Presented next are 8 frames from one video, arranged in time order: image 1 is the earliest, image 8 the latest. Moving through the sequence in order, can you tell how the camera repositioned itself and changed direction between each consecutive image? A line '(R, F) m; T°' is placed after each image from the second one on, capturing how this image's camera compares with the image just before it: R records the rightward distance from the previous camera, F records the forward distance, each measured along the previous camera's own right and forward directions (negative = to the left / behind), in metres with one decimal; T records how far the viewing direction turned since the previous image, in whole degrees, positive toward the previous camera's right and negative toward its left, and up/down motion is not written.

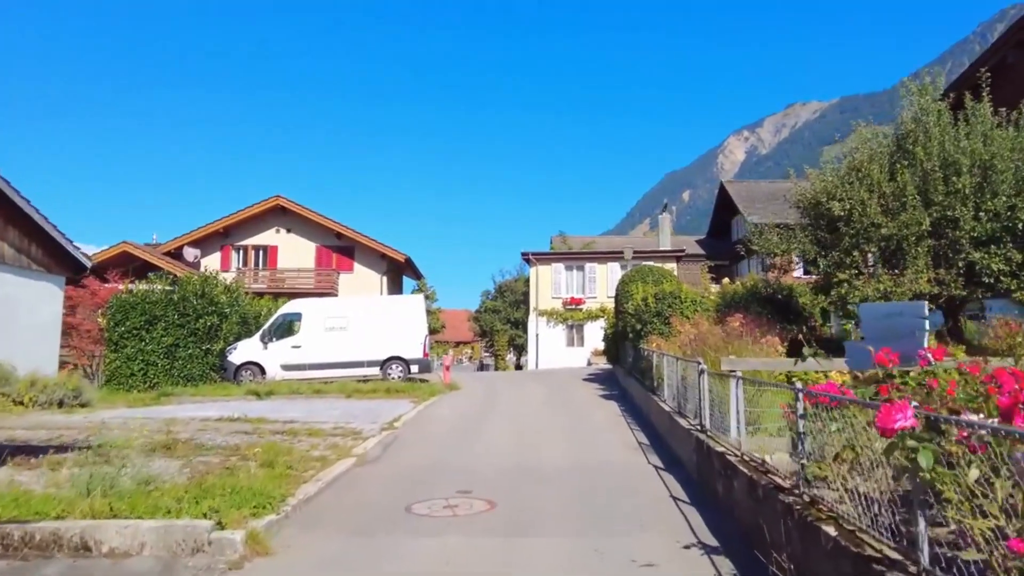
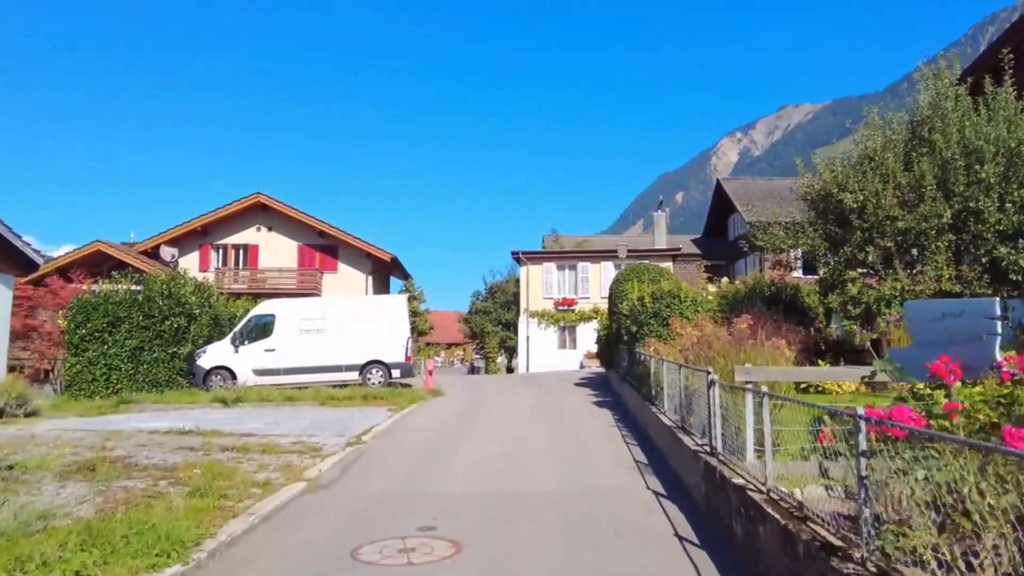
(+0.2, +1.6) m; 0°
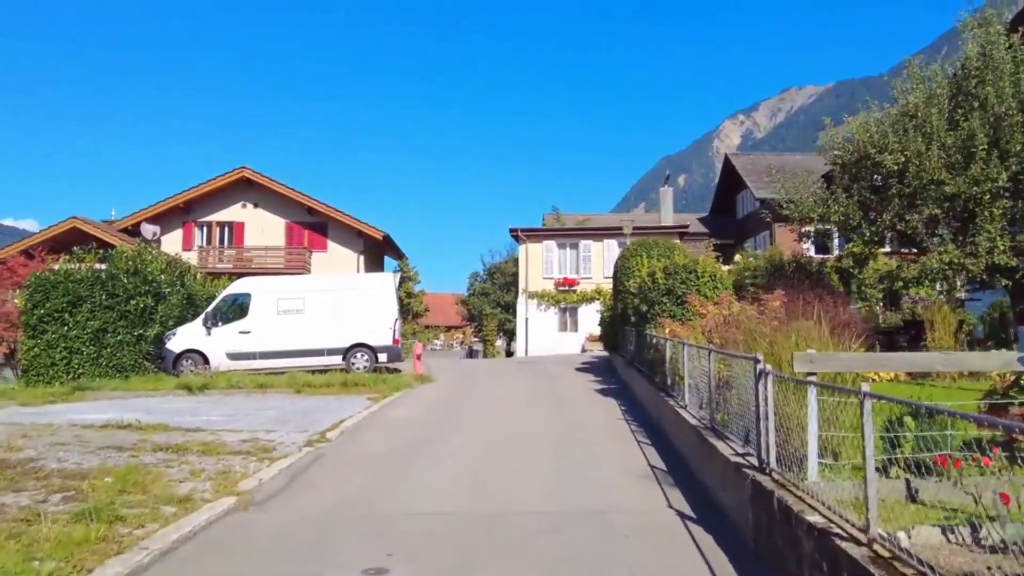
(+0.1, +2.1) m; 0°
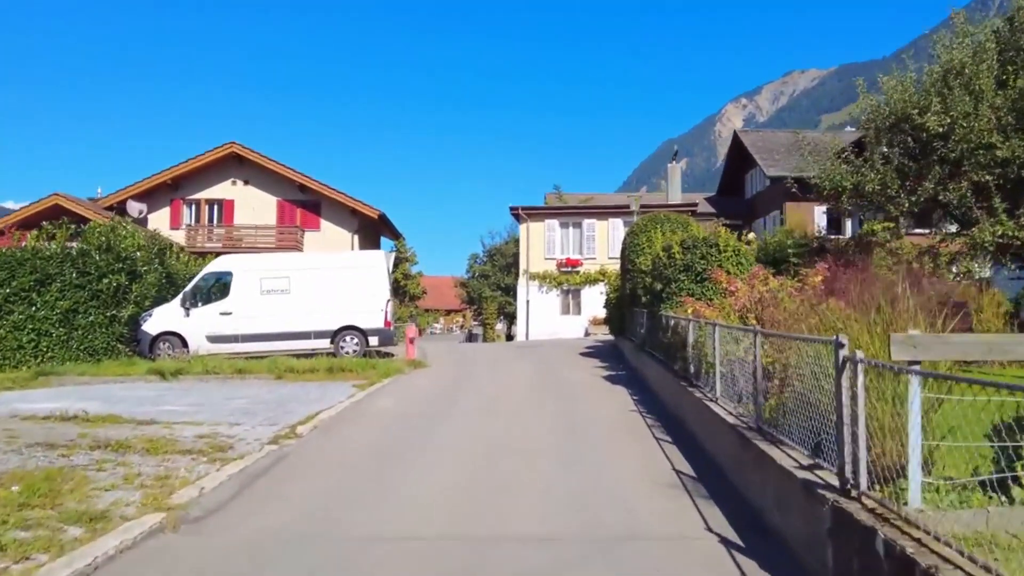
(0.0, +1.6) m; 0°
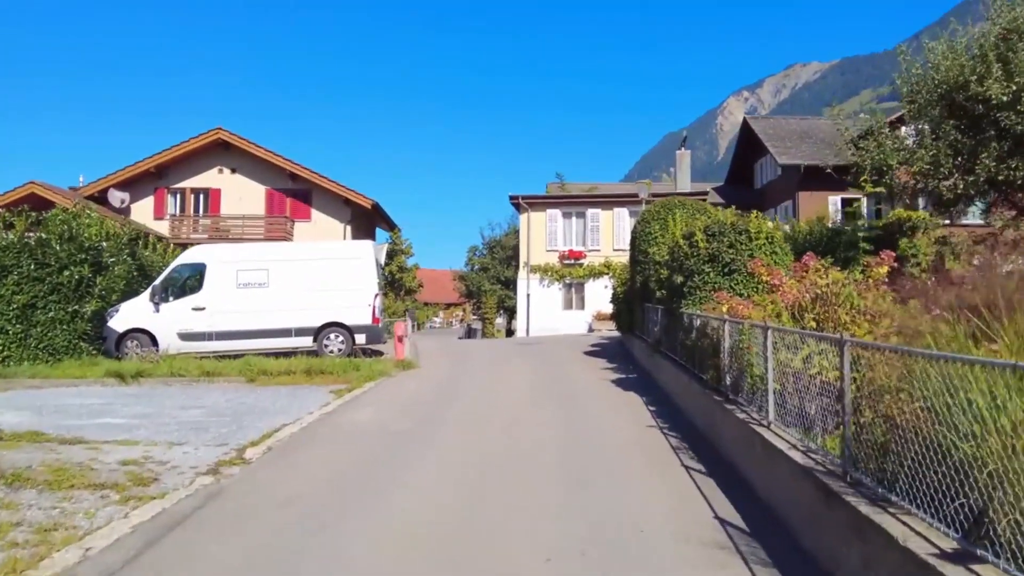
(+0.1, +1.8) m; 0°
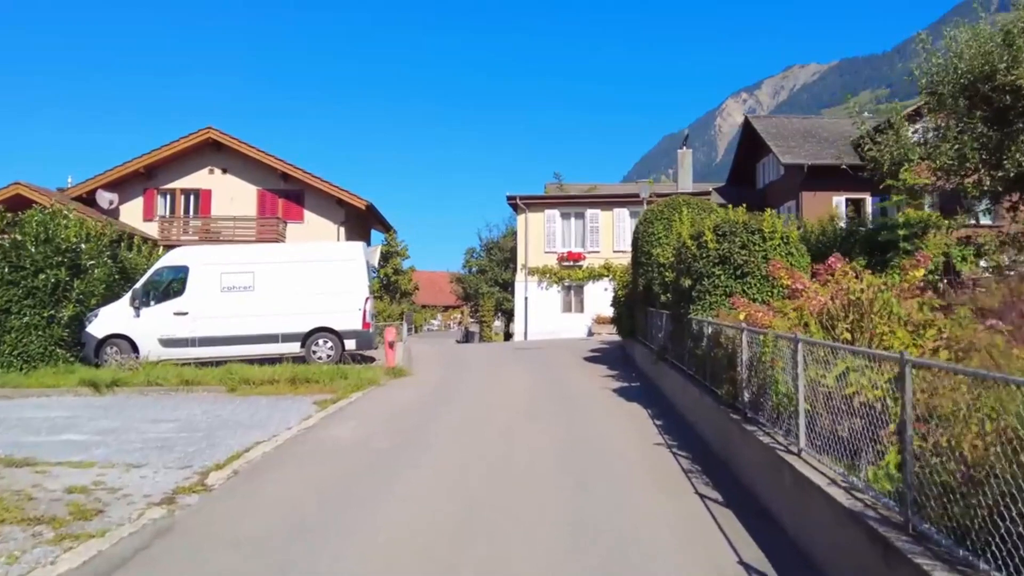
(+0.1, +0.9) m; 0°
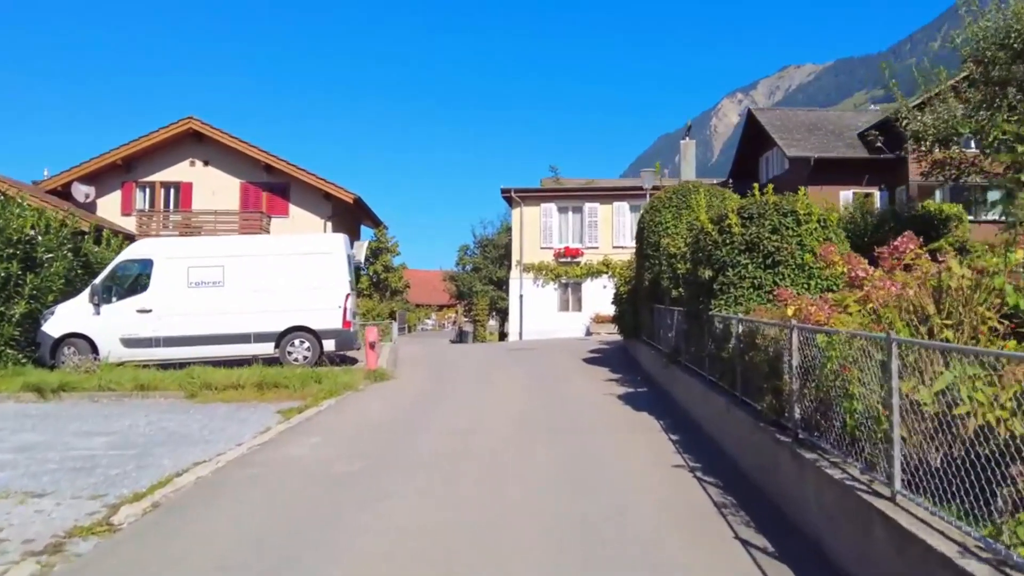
(0.0, +1.6) m; 0°
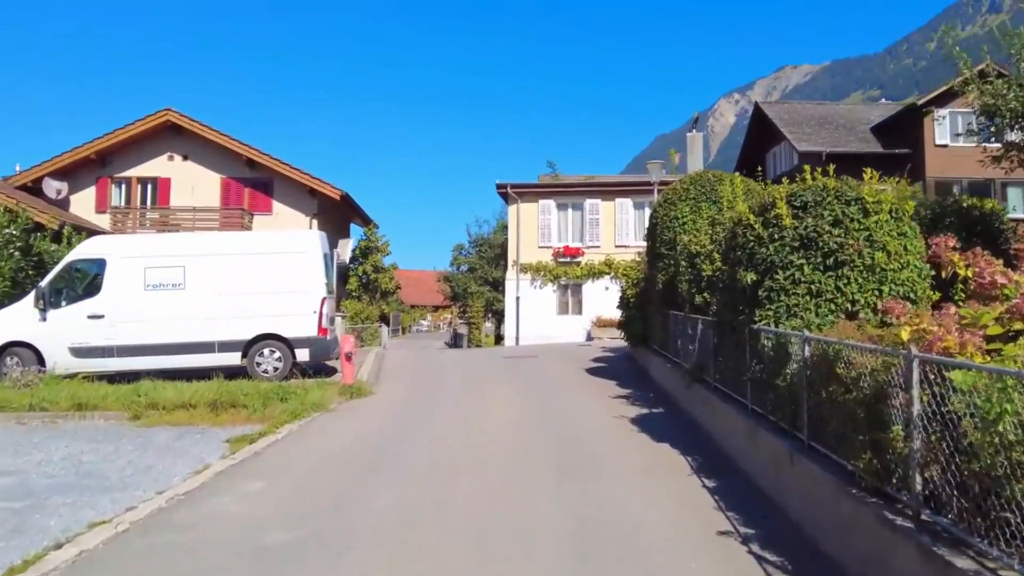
(0.0, +1.9) m; 0°
